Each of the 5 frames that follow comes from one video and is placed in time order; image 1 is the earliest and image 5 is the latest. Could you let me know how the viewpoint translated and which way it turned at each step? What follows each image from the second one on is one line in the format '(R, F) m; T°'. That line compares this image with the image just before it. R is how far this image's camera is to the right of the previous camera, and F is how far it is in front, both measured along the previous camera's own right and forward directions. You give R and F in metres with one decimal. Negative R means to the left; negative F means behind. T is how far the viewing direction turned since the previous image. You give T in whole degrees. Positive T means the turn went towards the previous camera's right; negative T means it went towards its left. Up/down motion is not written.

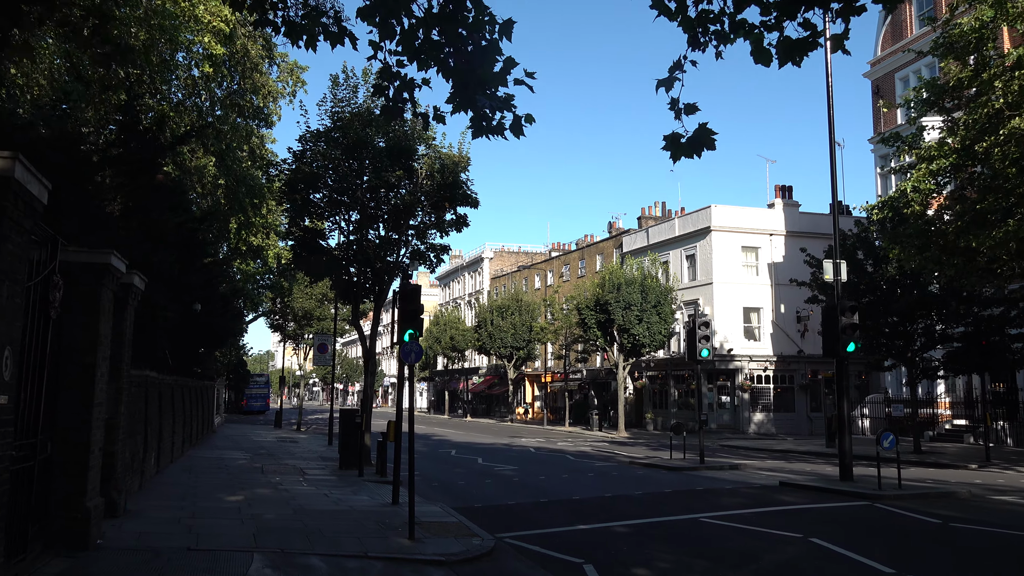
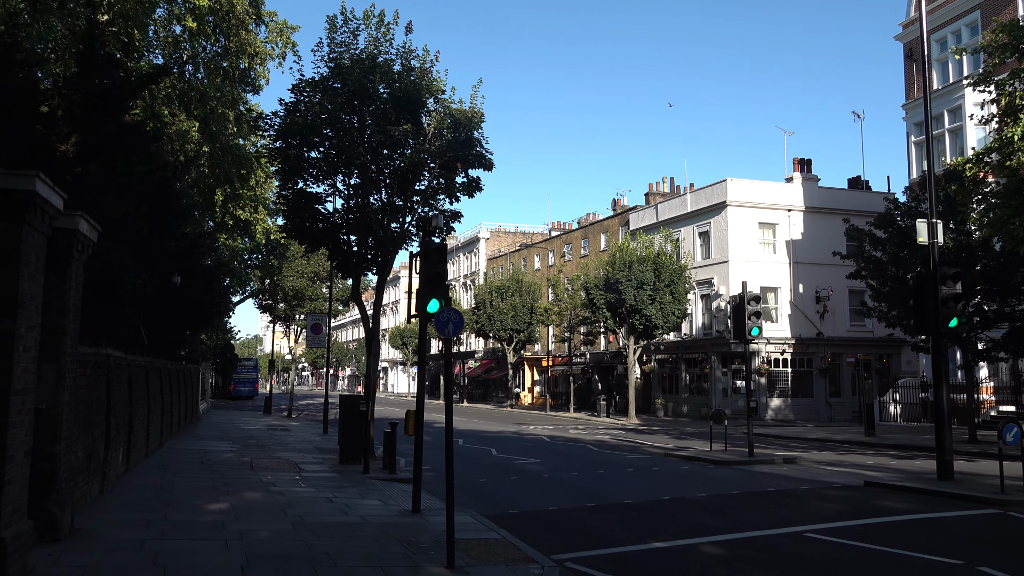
(-0.7, +2.3) m; +1°
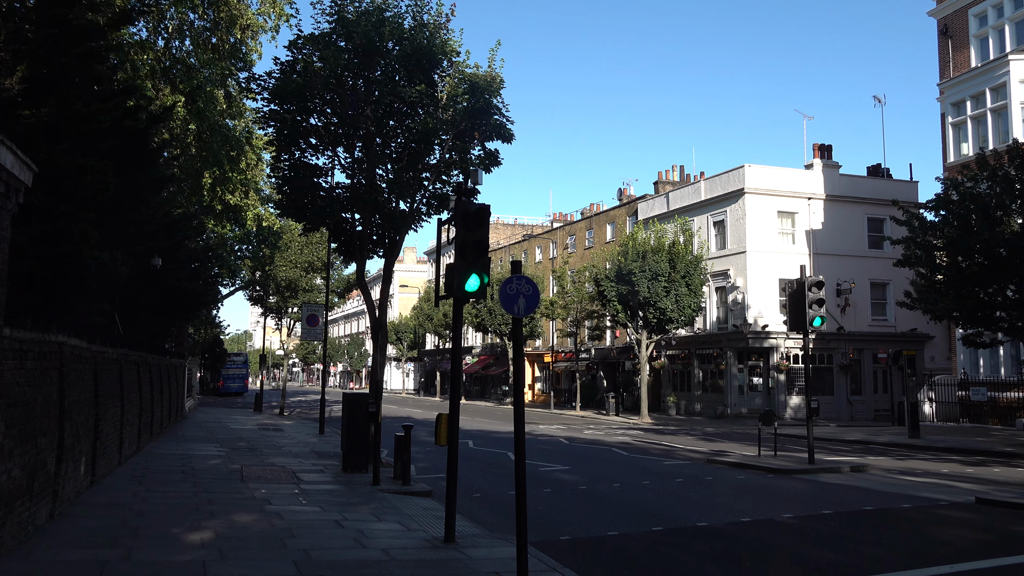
(-0.7, +2.1) m; +1°
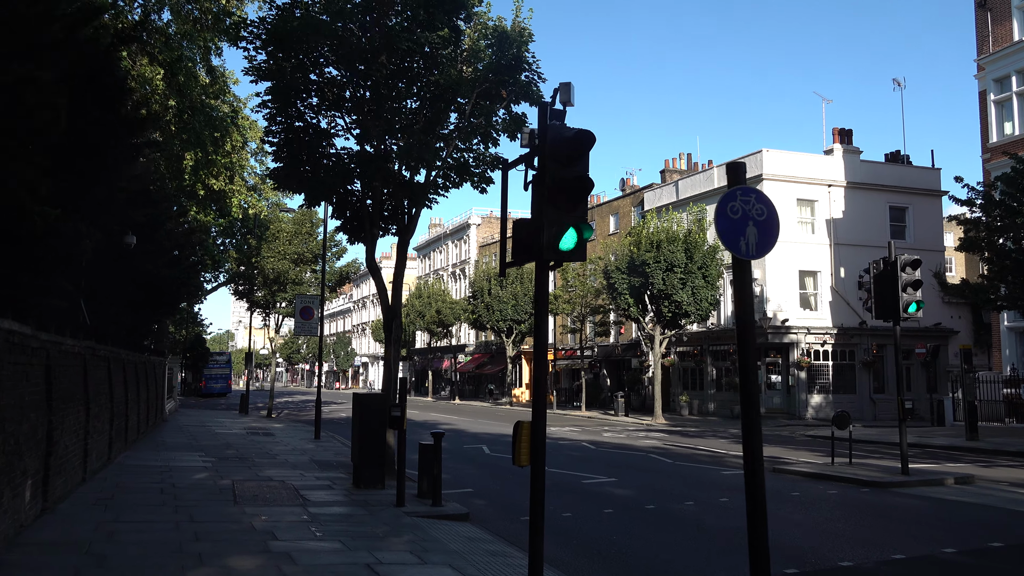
(-0.9, +2.3) m; +1°
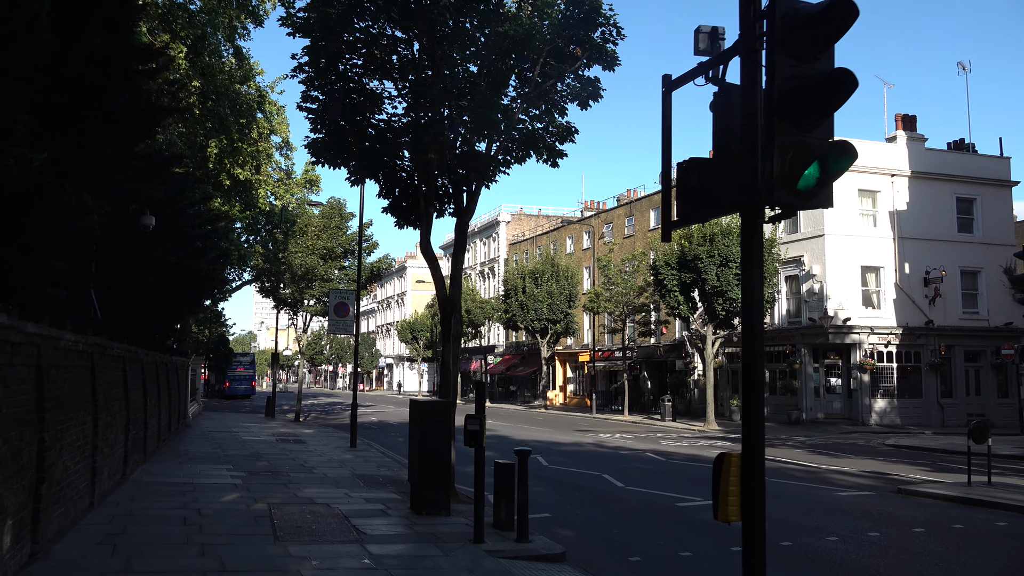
(-0.8, +2.0) m; -1°
